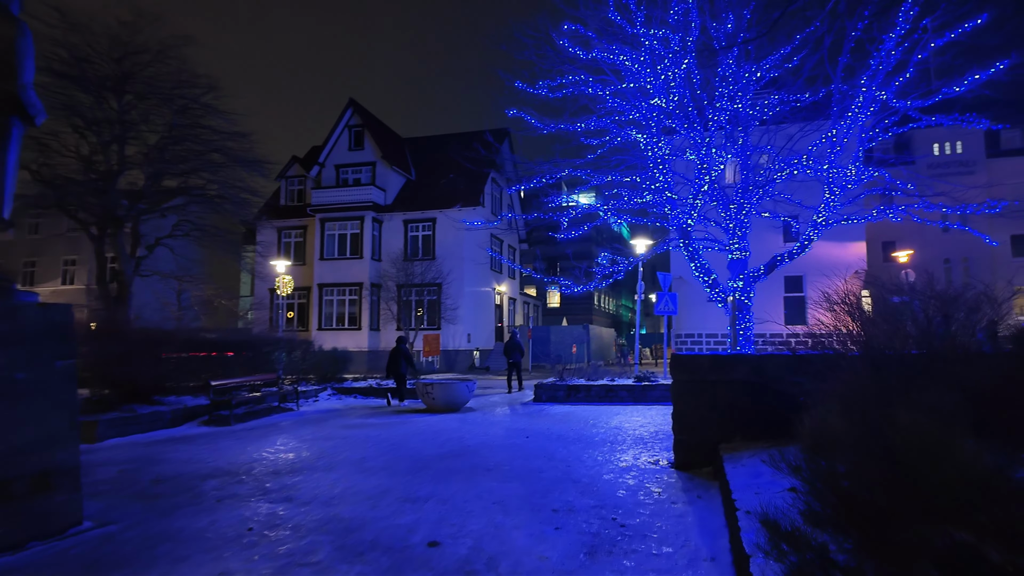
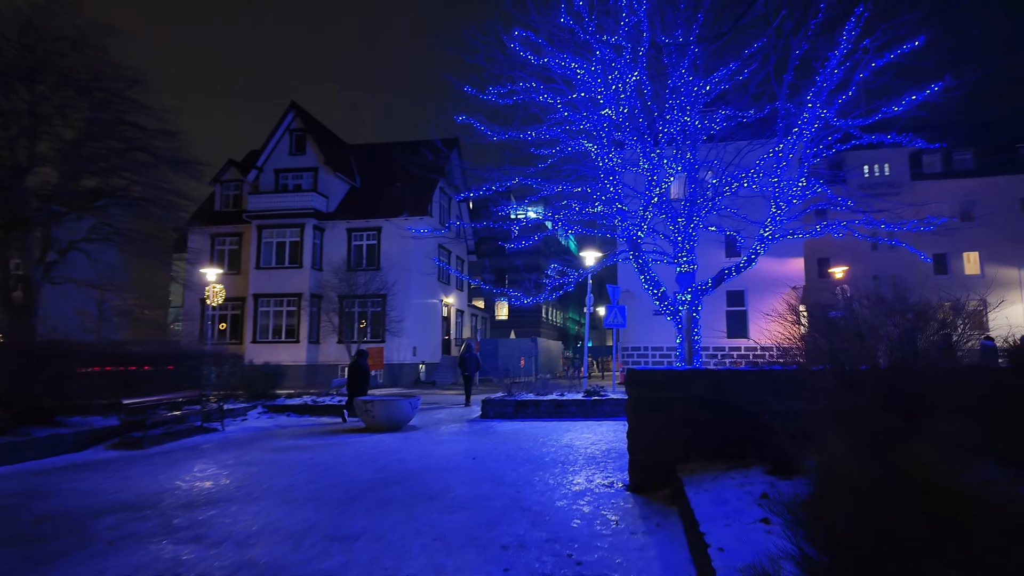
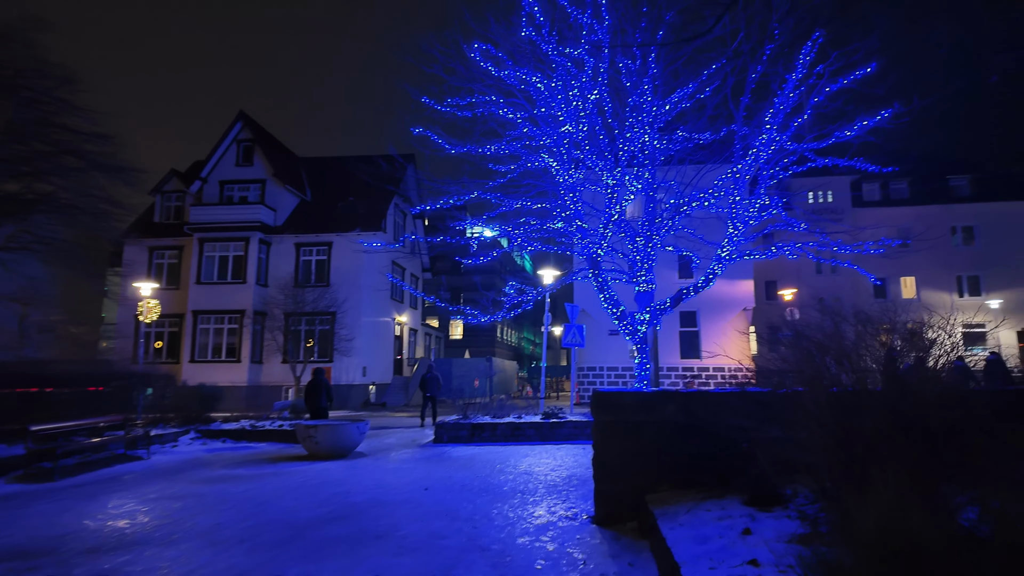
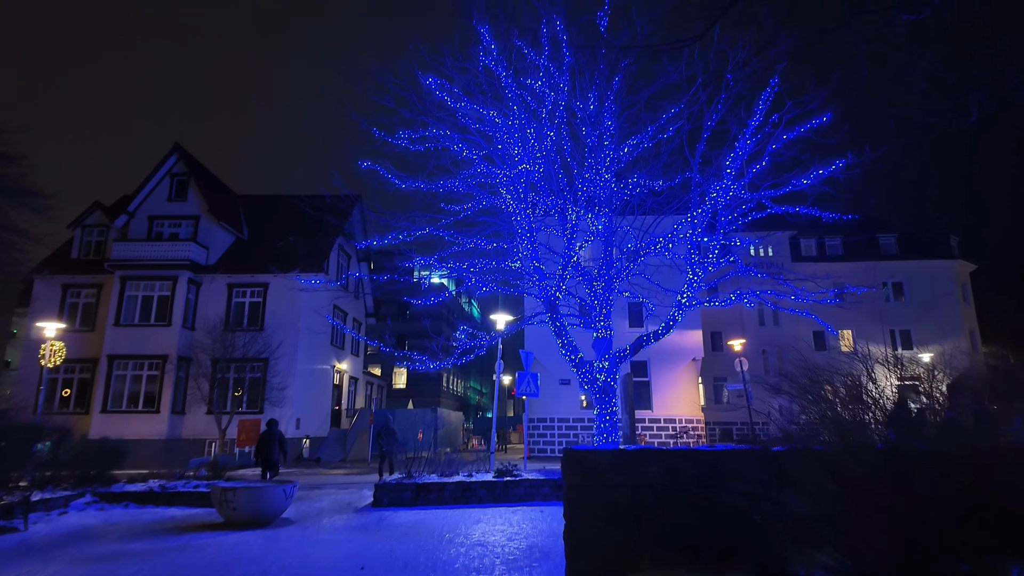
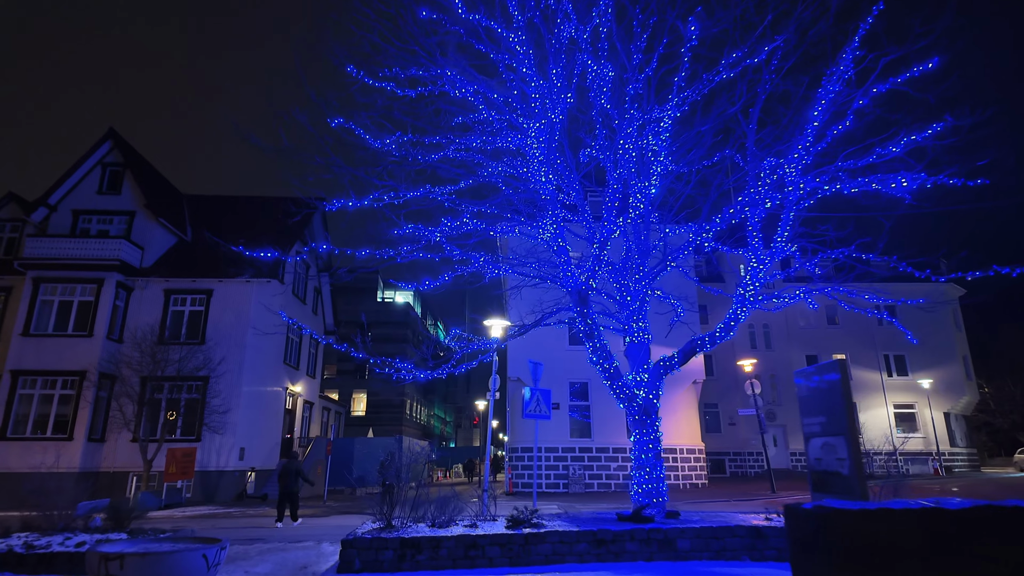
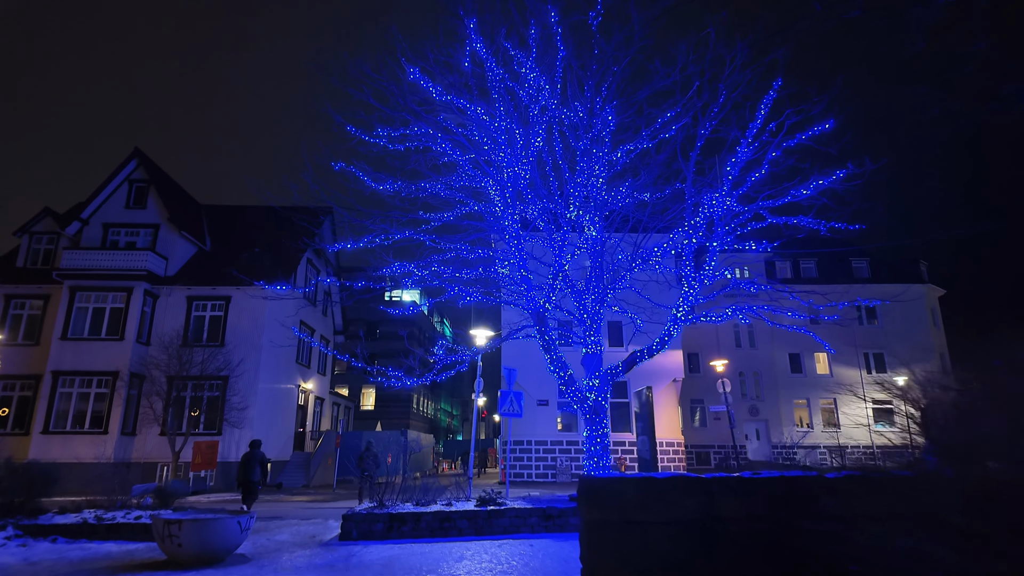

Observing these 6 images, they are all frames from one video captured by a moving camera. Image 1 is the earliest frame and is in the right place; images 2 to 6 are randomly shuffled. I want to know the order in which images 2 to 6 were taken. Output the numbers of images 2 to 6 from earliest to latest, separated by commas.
2, 3, 4, 6, 5
